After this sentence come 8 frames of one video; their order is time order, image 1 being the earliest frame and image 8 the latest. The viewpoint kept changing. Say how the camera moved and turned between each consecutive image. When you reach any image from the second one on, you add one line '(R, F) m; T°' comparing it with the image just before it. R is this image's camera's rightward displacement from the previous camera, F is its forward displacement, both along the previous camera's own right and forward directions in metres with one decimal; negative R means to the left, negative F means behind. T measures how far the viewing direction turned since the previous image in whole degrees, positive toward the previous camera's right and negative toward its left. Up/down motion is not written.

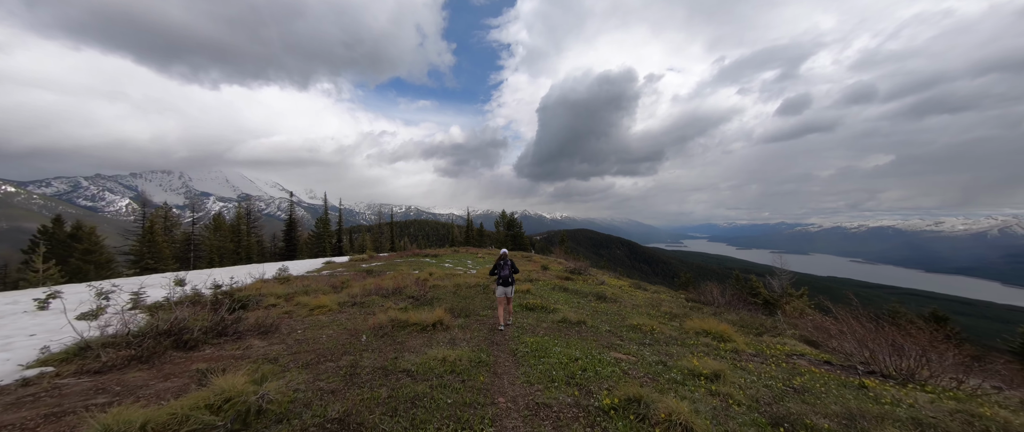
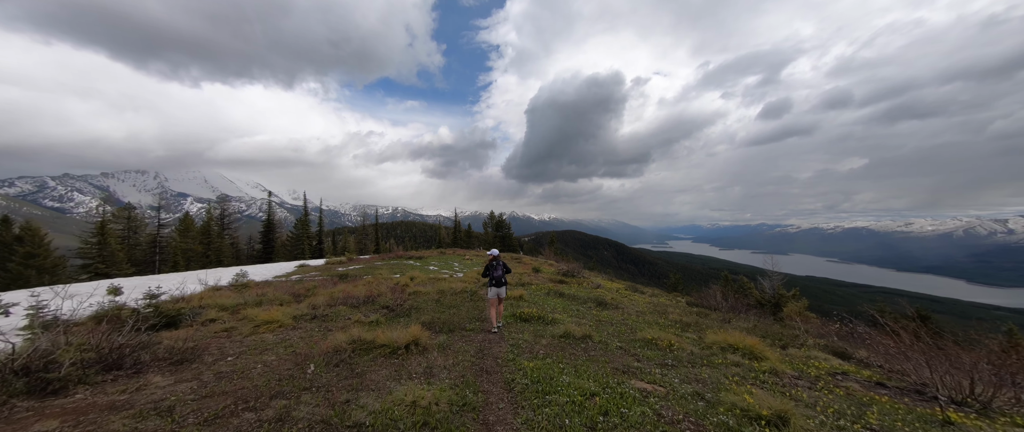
(-0.1, +1.7) m; +2°
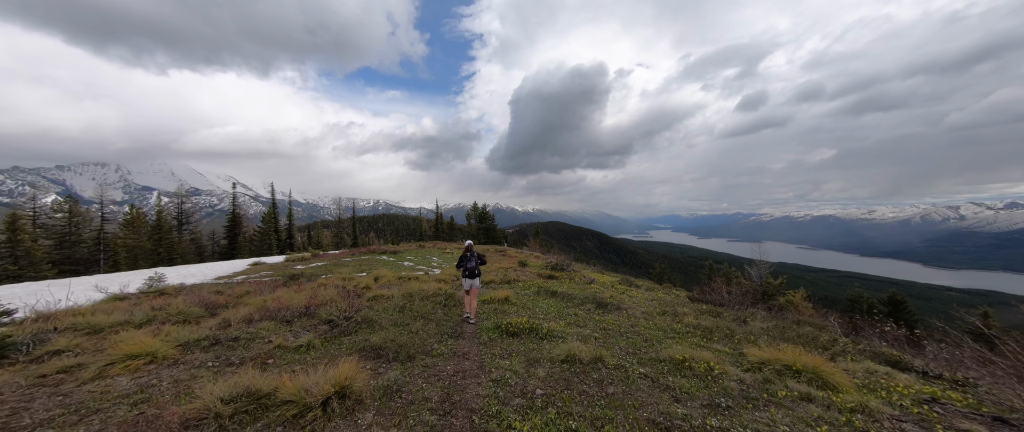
(0.0, +2.4) m; +3°
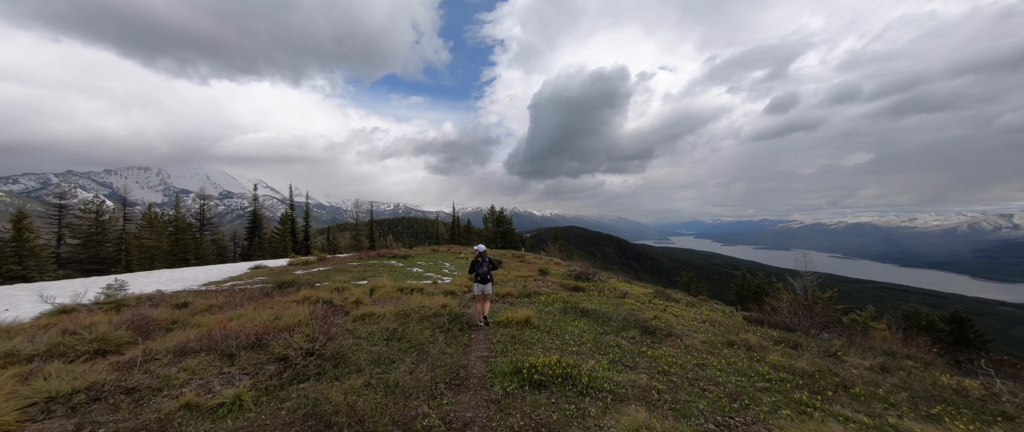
(-0.2, +2.4) m; -3°
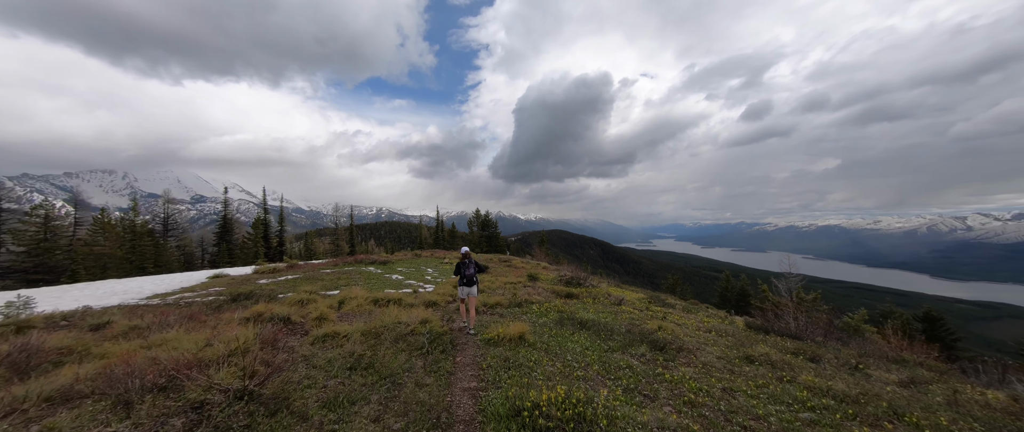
(-0.1, +1.3) m; +3°
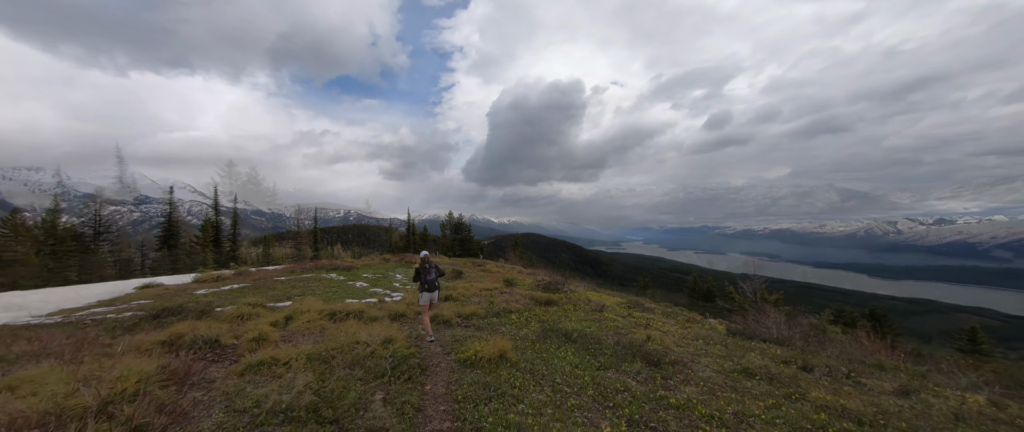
(-0.1, +1.0) m; +5°
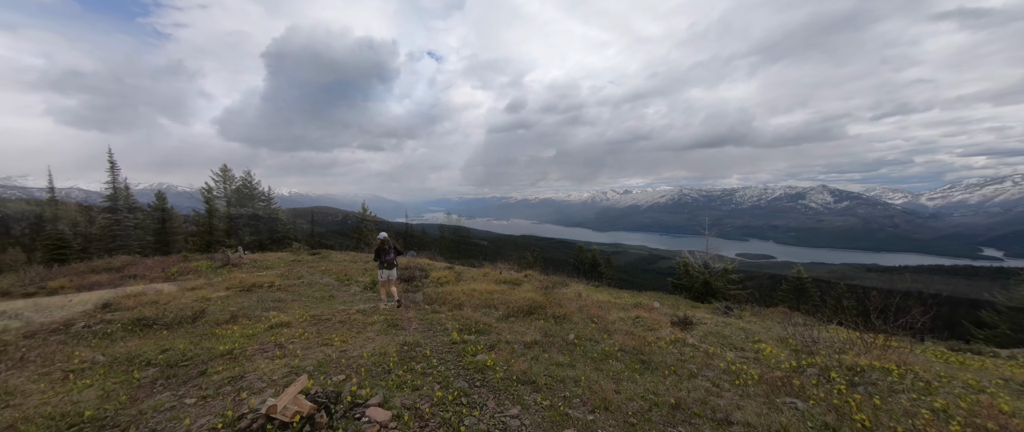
(0.0, +0.2) m; +1°
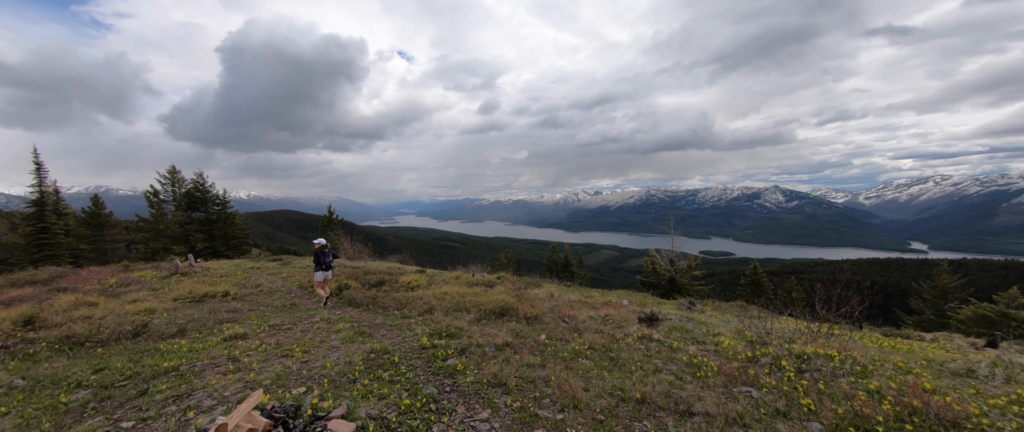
(+0.6, +0.1) m; +5°
